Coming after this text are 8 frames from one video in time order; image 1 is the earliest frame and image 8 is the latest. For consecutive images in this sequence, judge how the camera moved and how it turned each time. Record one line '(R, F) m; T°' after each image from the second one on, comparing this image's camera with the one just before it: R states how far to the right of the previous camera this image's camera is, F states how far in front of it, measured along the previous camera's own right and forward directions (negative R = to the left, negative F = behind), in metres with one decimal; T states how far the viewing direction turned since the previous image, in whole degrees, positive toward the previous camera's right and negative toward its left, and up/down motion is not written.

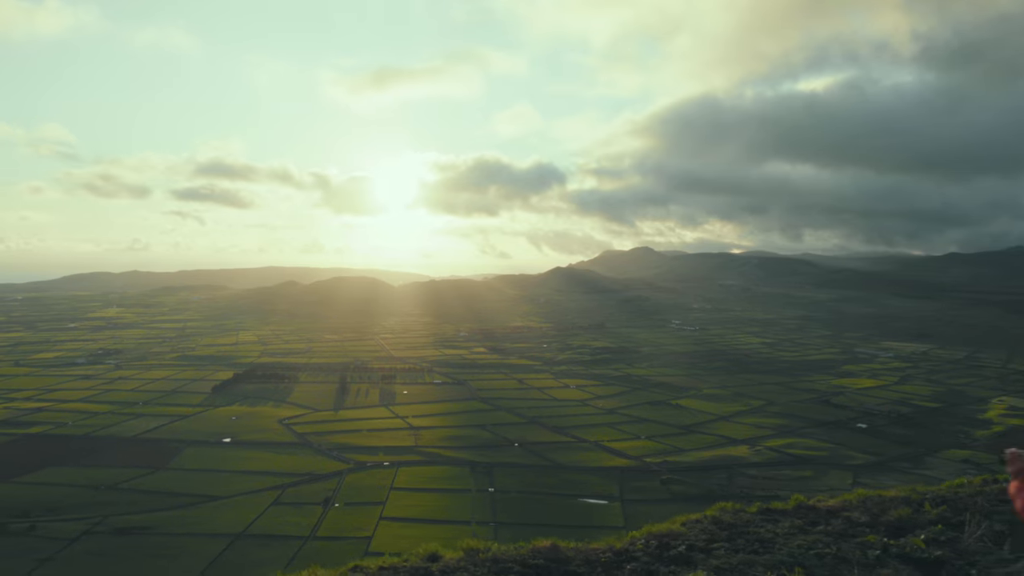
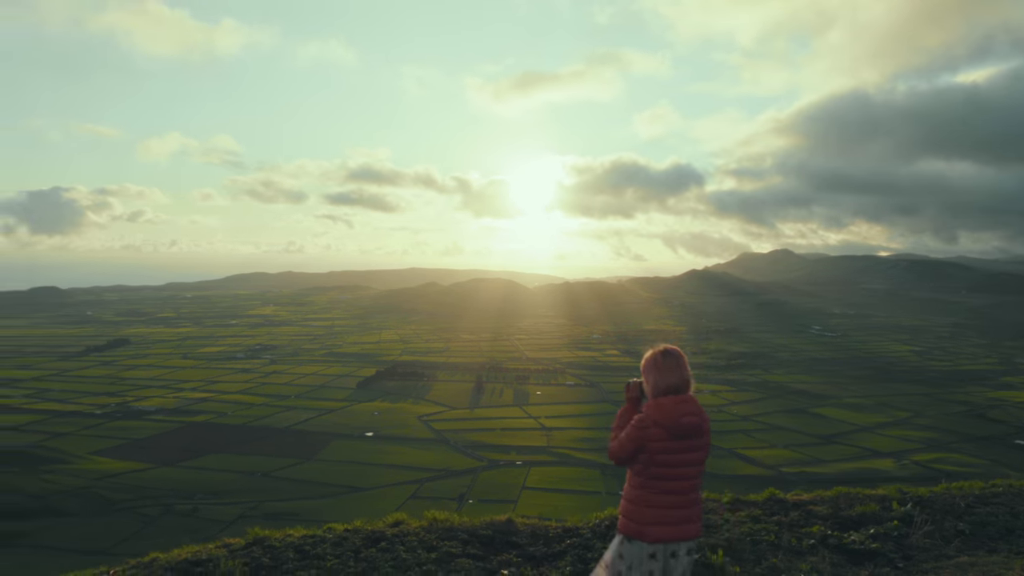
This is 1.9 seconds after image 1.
(+1.5, -0.6) m; -9°
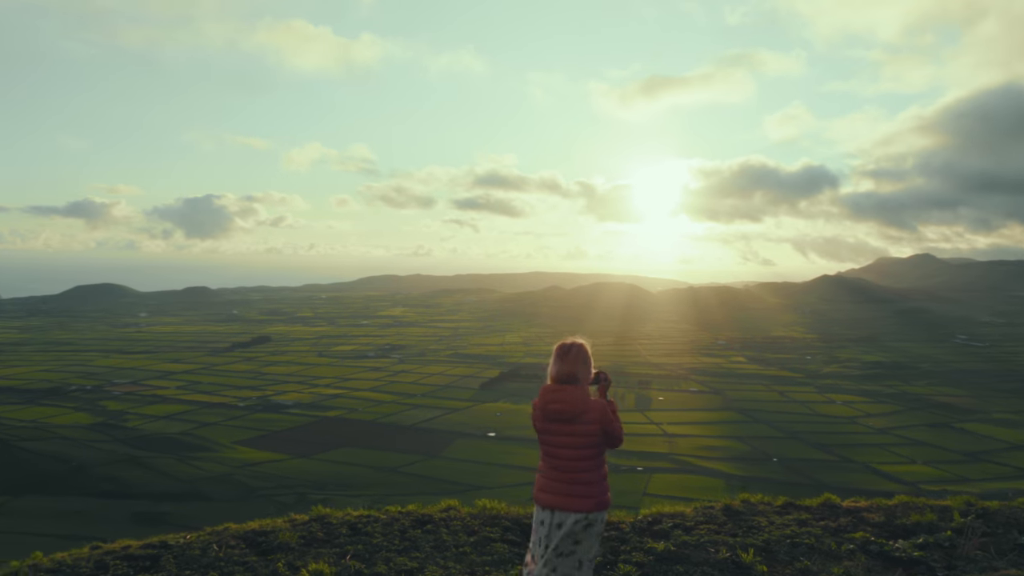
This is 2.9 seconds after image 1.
(+0.7, -0.3) m; -8°
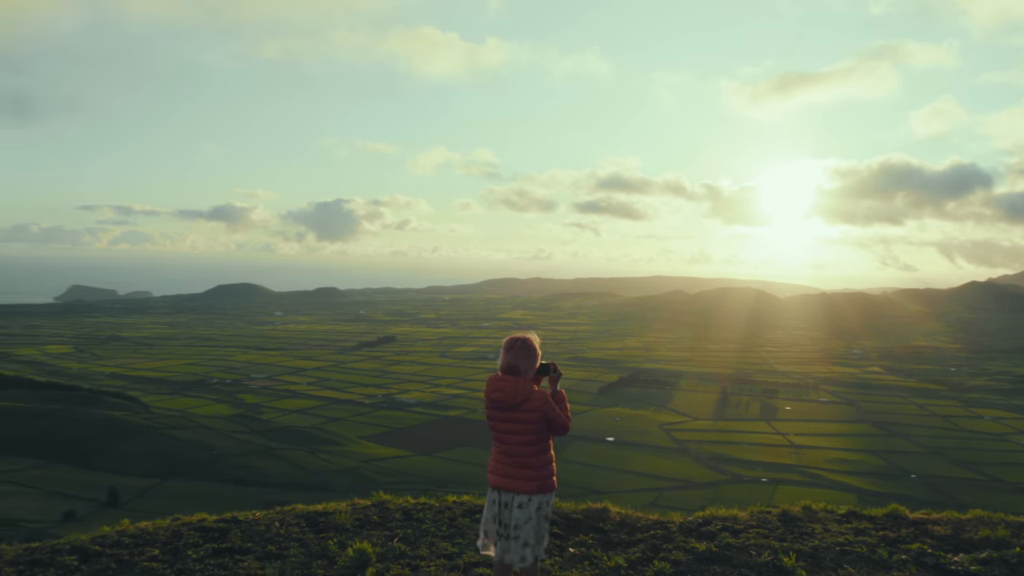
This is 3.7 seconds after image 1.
(+0.6, -0.2) m; -8°
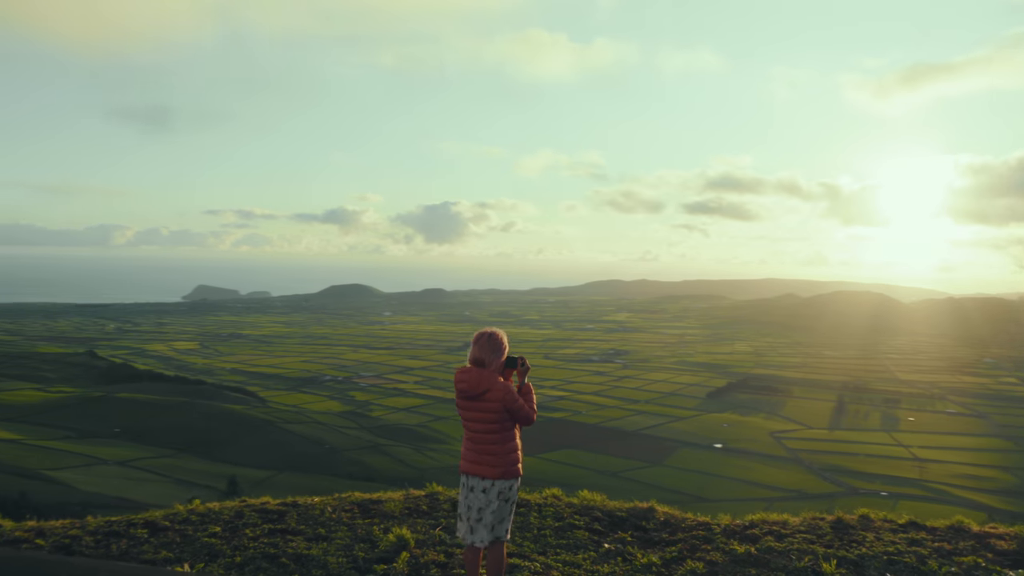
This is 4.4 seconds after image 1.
(+0.5, -0.2) m; -7°
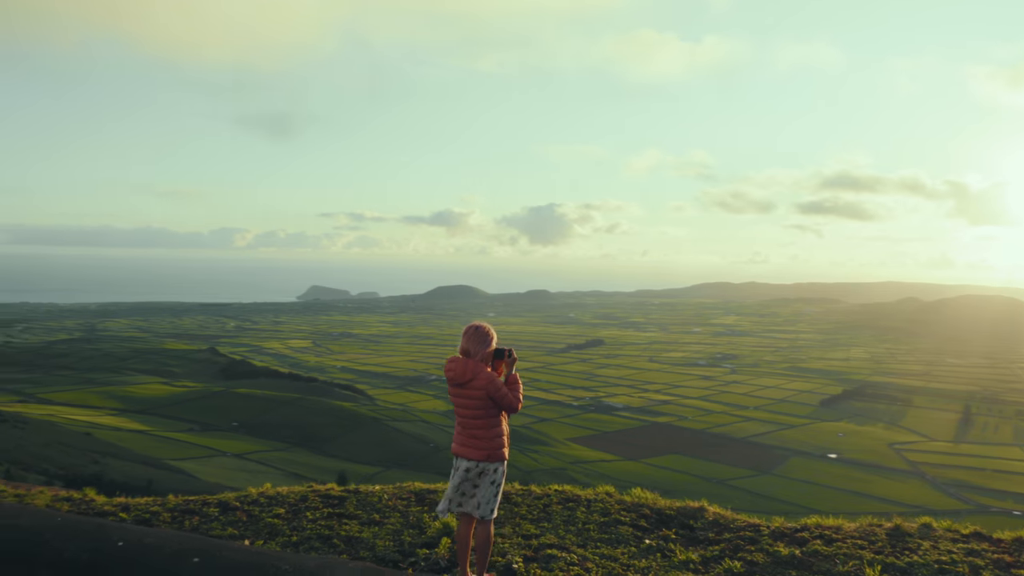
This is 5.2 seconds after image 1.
(+0.5, -0.2) m; -7°
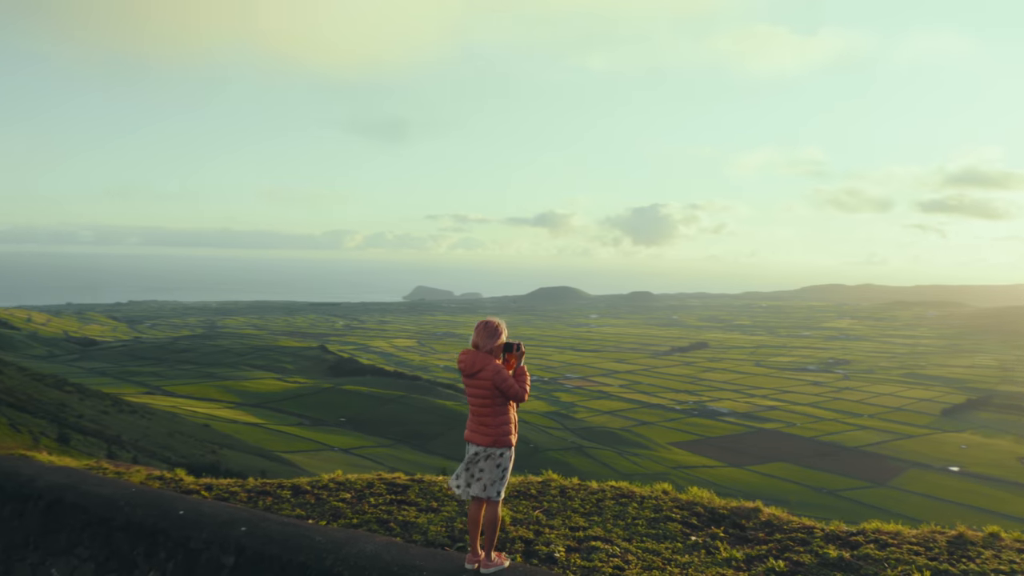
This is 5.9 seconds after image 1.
(+0.4, -0.2) m; -7°
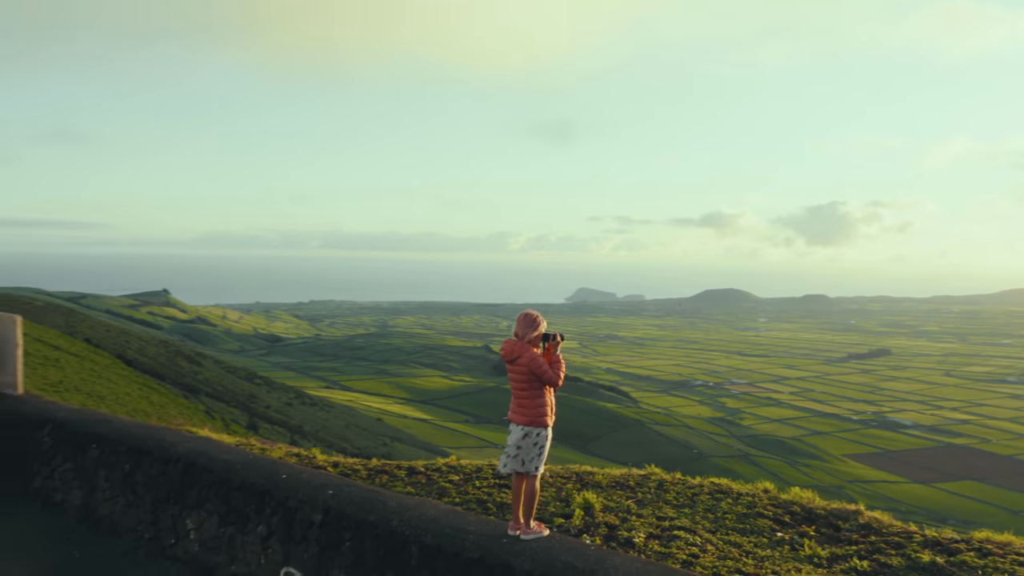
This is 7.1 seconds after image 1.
(+0.6, -0.4) m; -11°
